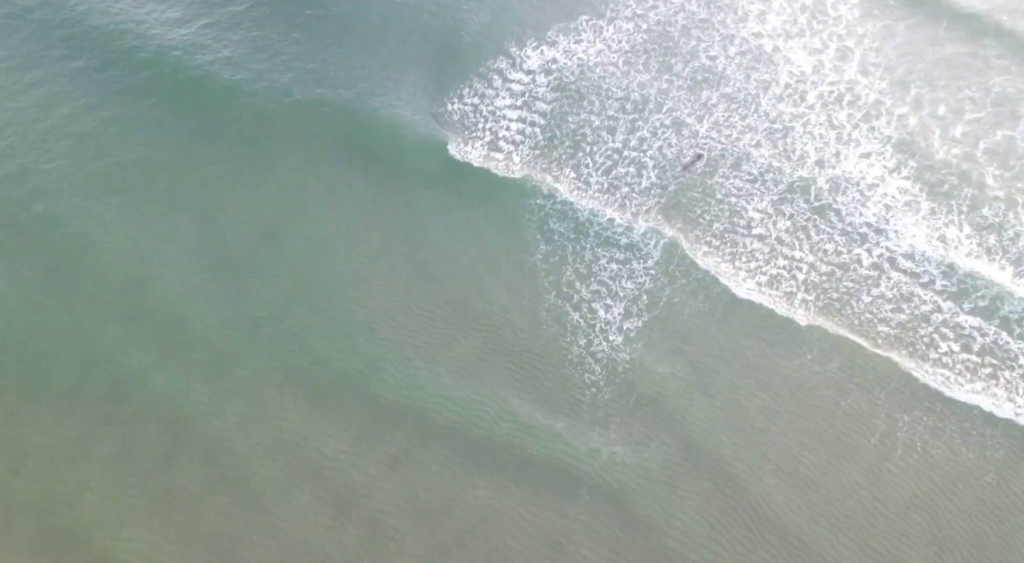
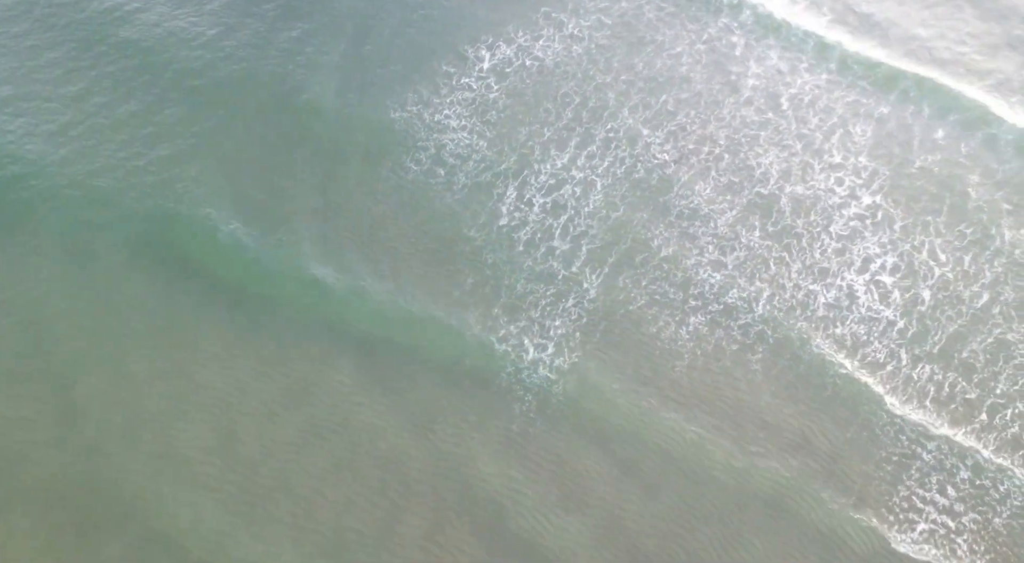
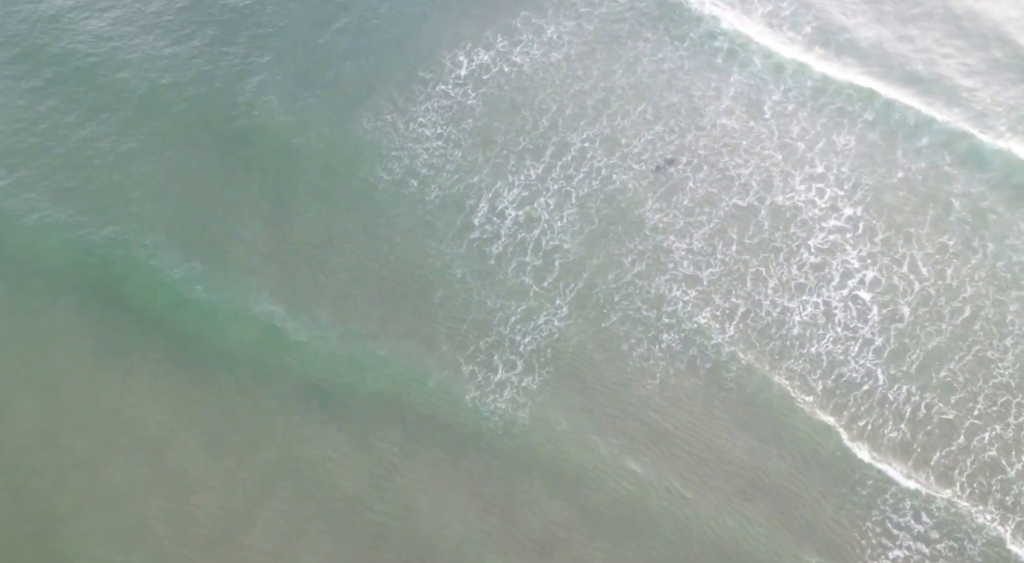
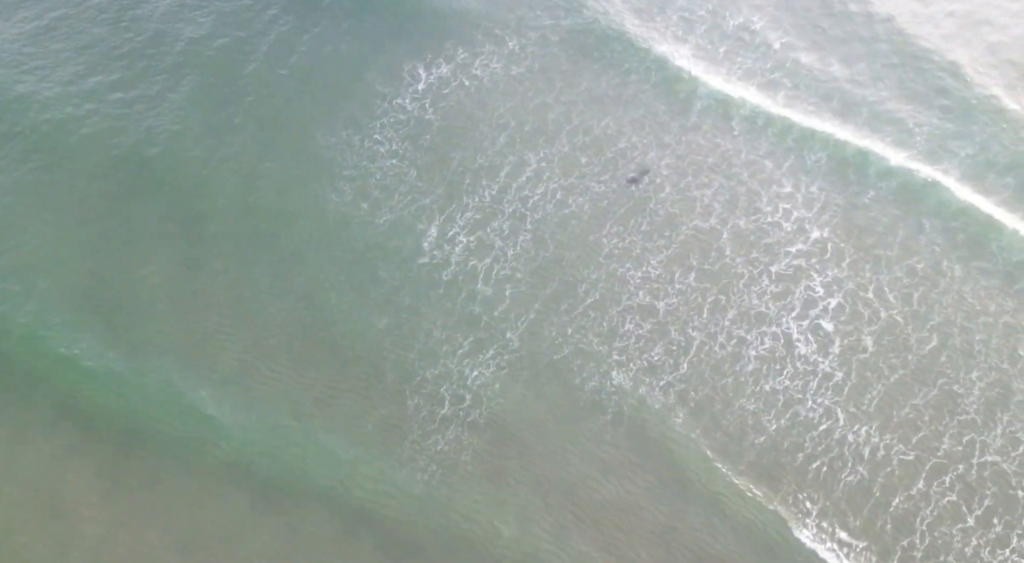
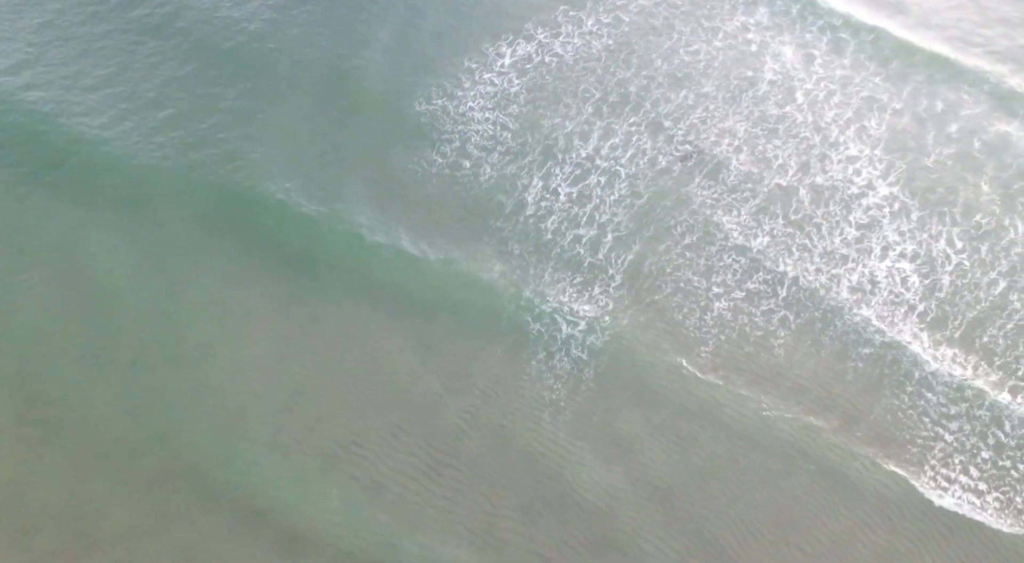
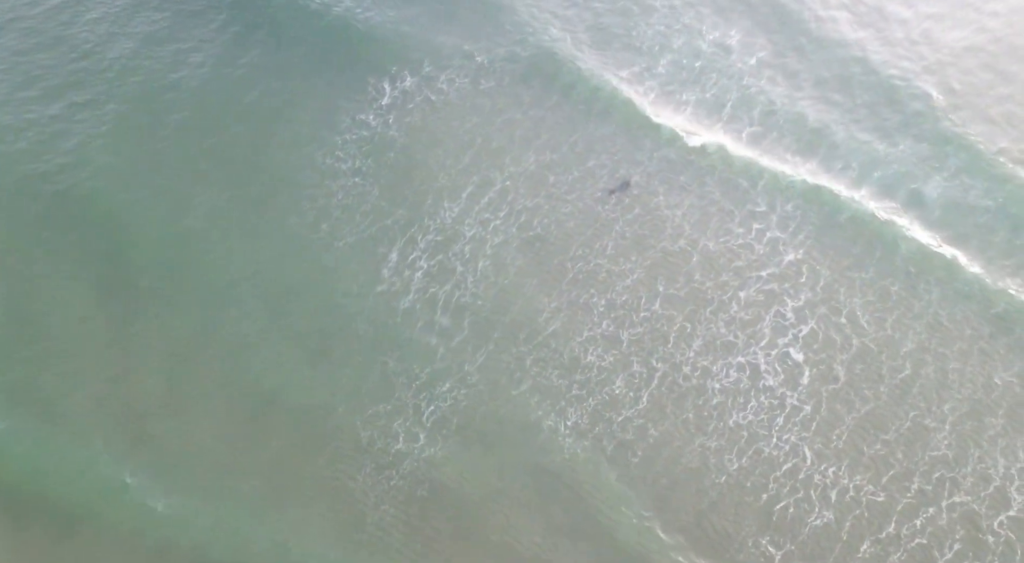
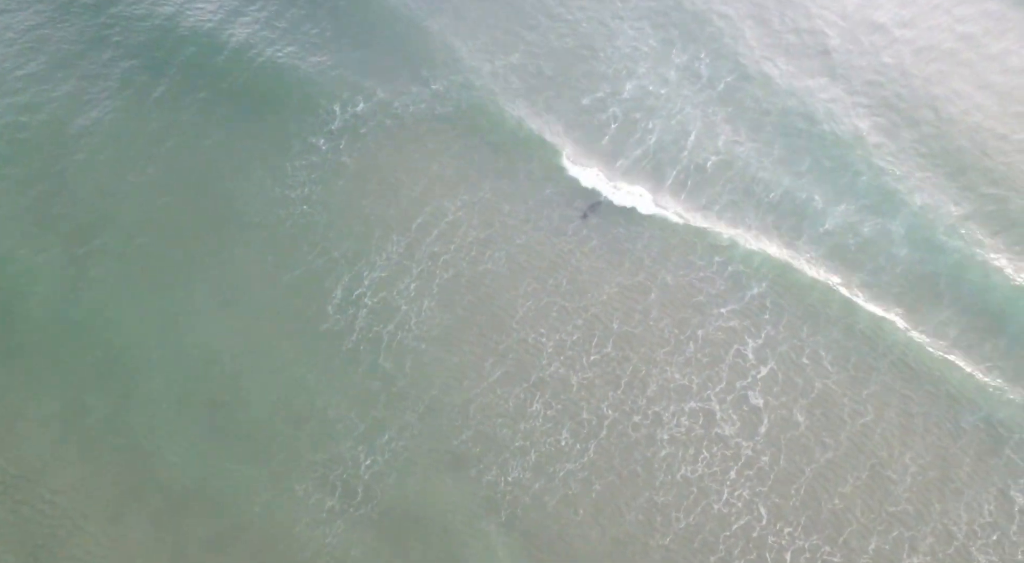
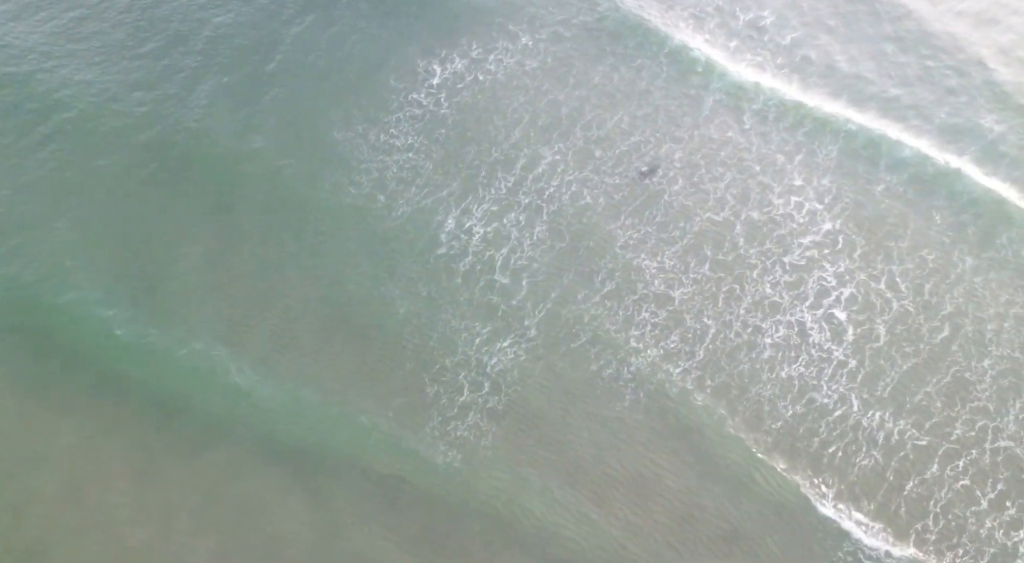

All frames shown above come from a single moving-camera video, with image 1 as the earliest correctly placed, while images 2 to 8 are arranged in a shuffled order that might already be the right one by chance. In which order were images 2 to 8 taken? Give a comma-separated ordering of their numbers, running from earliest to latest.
5, 2, 3, 8, 4, 6, 7
